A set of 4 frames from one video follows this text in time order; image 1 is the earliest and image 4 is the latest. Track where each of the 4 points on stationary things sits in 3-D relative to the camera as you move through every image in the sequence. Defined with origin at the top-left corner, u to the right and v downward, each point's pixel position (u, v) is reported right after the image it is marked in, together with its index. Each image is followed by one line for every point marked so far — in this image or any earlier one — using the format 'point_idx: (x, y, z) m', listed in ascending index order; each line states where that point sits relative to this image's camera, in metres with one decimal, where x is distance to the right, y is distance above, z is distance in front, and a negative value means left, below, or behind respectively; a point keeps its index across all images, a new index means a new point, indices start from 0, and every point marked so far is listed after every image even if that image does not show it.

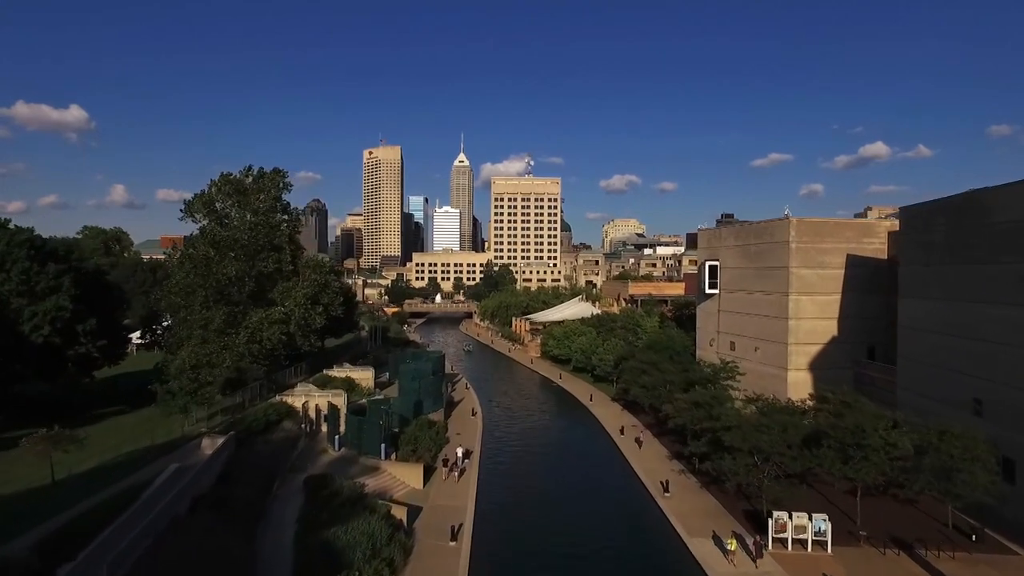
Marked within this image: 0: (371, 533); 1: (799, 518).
0: (-4.1, -7.1, +18.6) m
1: (+8.8, -7.0, +19.7) m
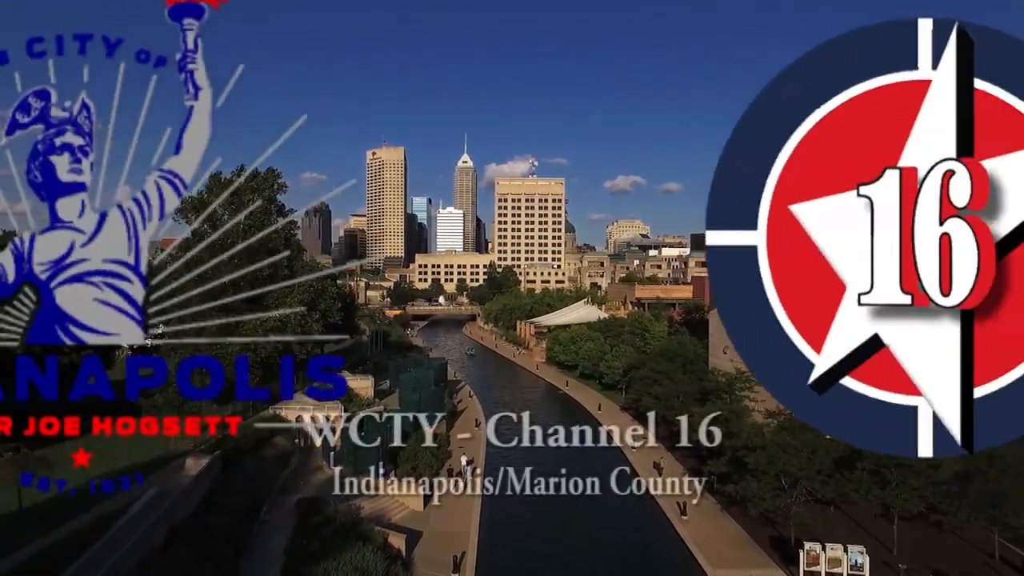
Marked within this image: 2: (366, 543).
0: (-3.9, -7.3, +17.0) m
1: (+9.0, -7.3, +18.0) m
2: (-4.2, -7.4, +18.7) m
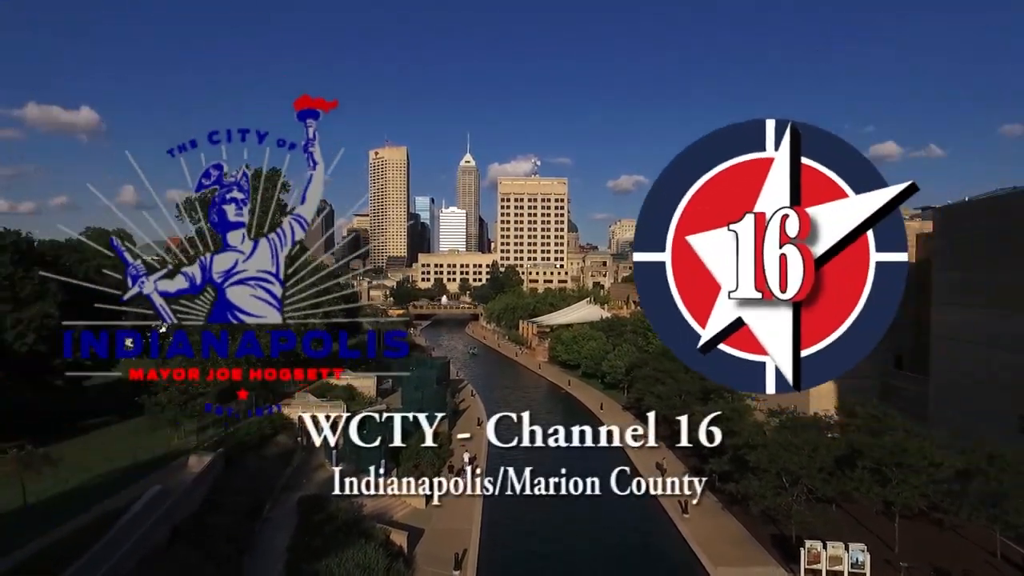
0: (-3.8, -7.3, +17.1) m
1: (+9.0, -7.3, +18.1) m
2: (-4.2, -7.3, +18.8) m
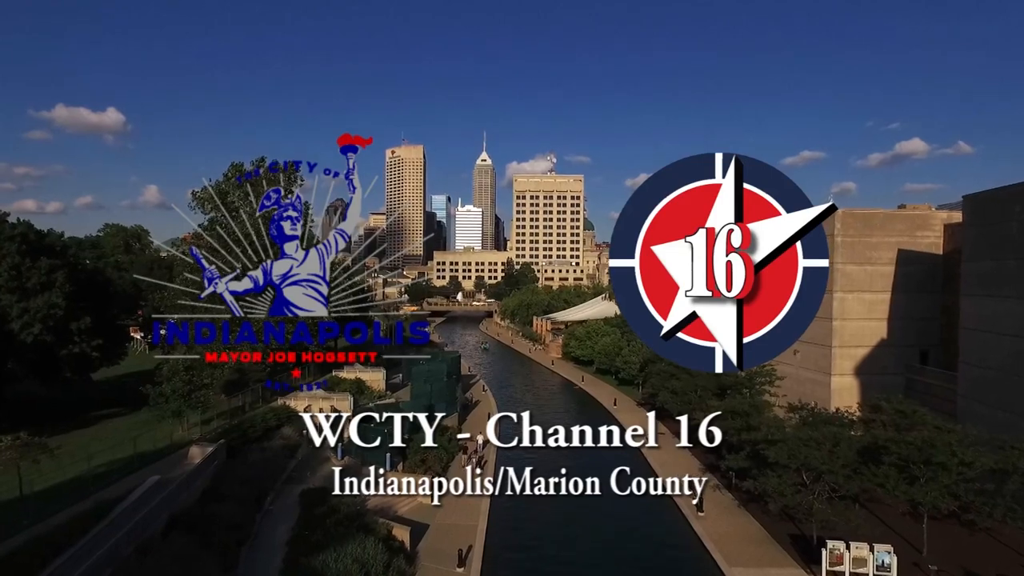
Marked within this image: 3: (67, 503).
0: (-3.7, -6.9, +16.5) m
1: (+9.1, -6.9, +17.1) m
2: (-4.0, -6.9, +18.2) m
3: (-11.7, -5.7, +17.0) m
